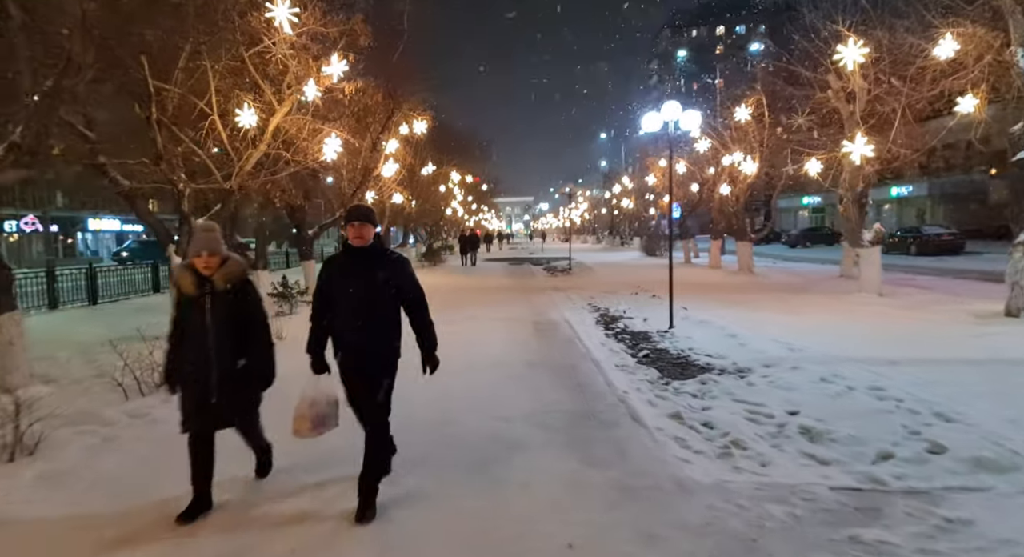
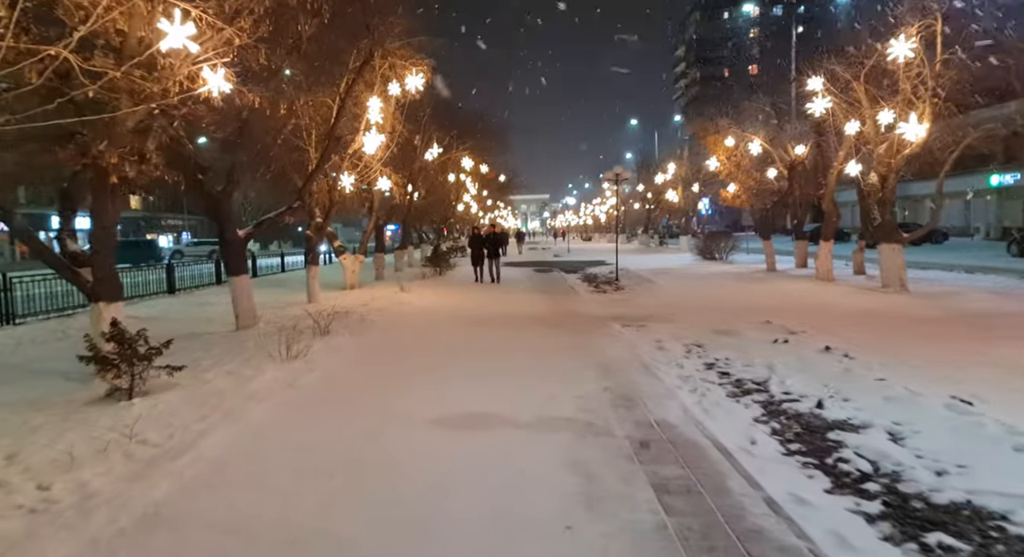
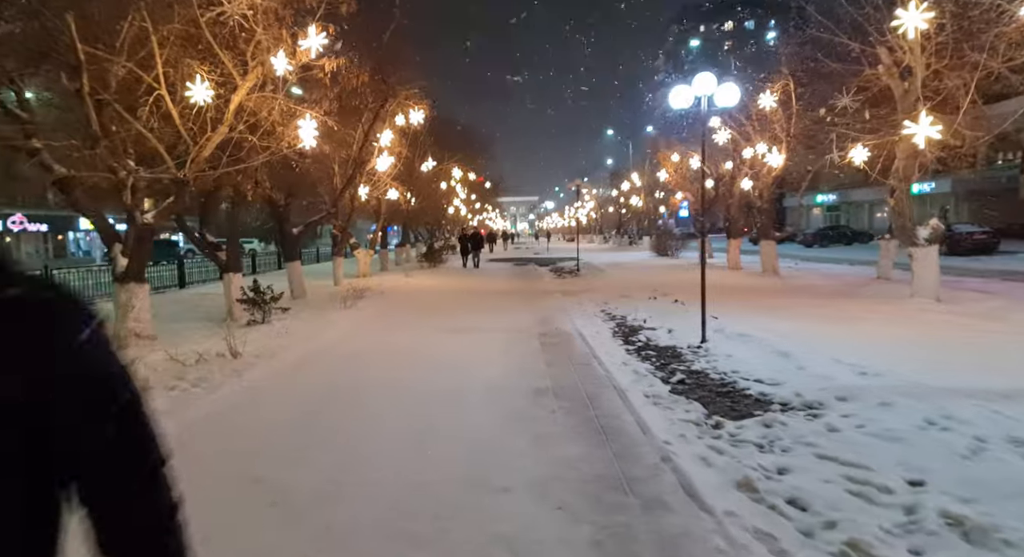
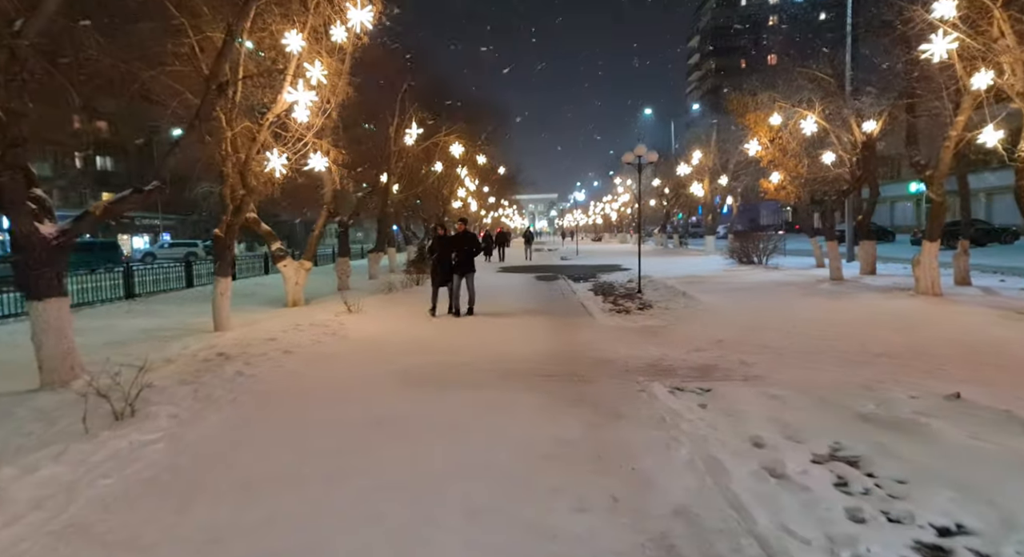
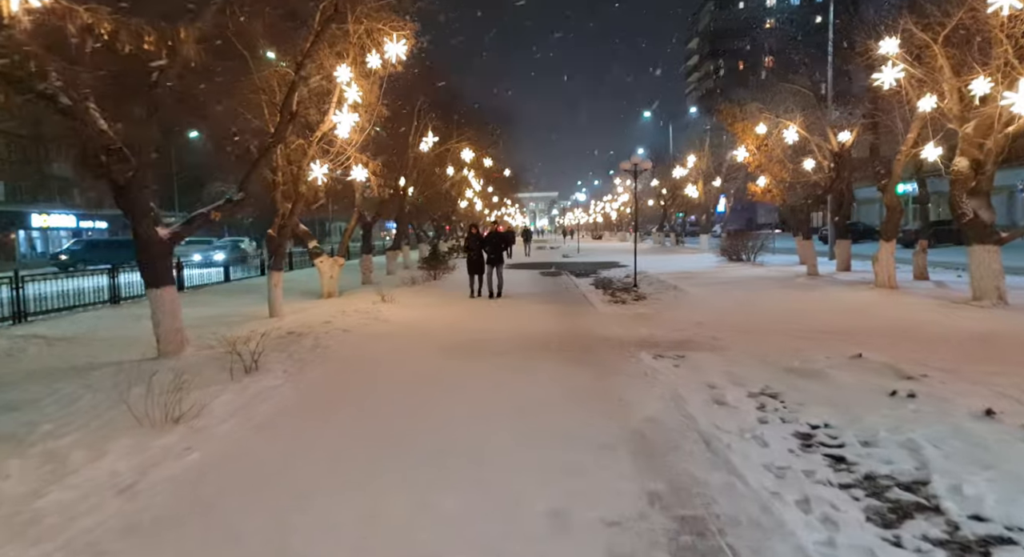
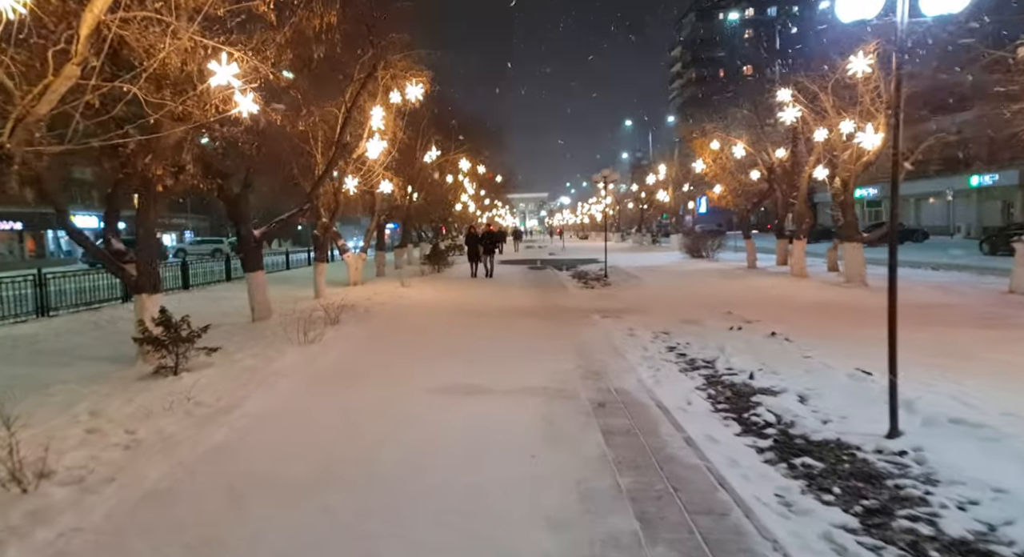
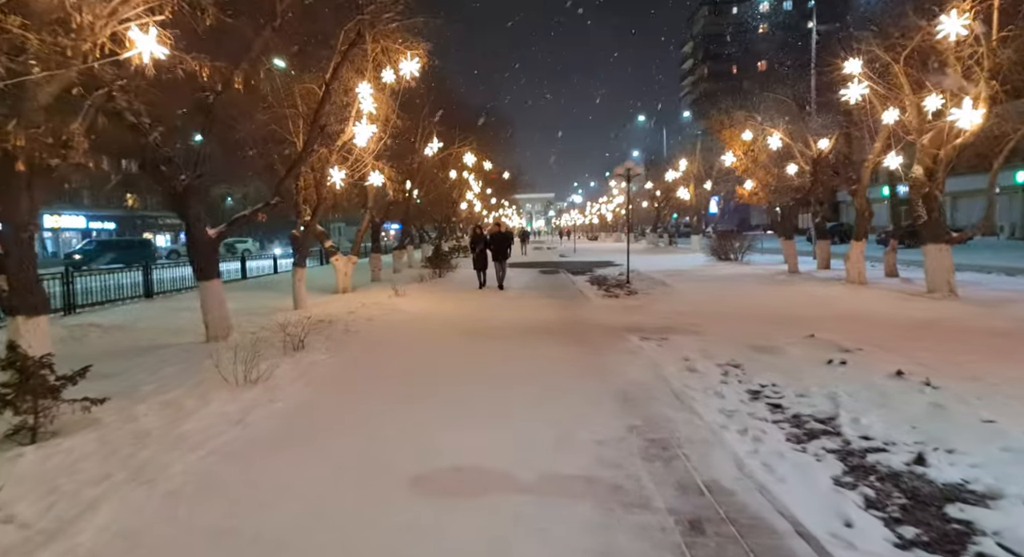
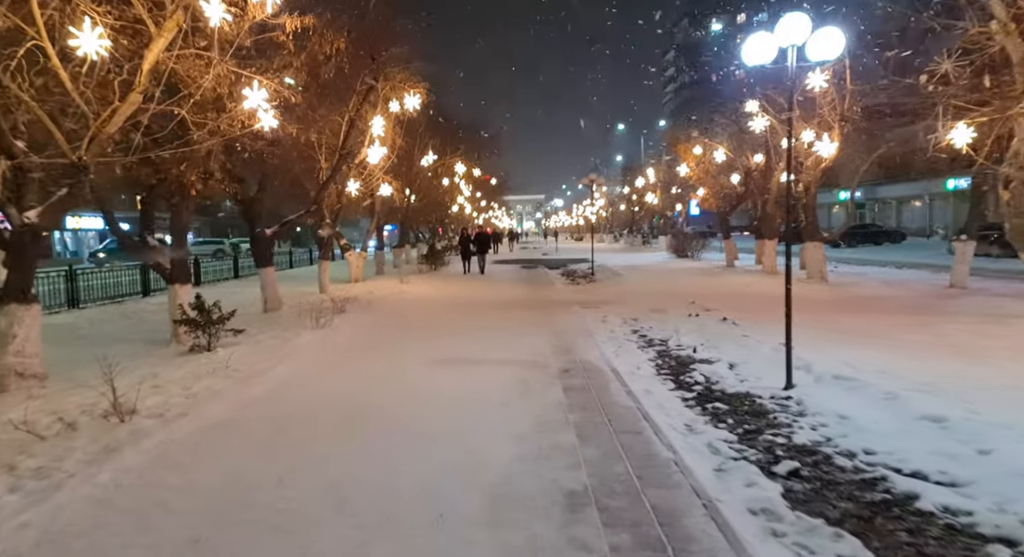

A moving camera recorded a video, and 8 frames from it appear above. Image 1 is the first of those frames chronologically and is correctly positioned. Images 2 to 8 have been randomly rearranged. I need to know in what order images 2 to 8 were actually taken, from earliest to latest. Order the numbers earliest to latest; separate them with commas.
3, 8, 6, 2, 7, 5, 4
